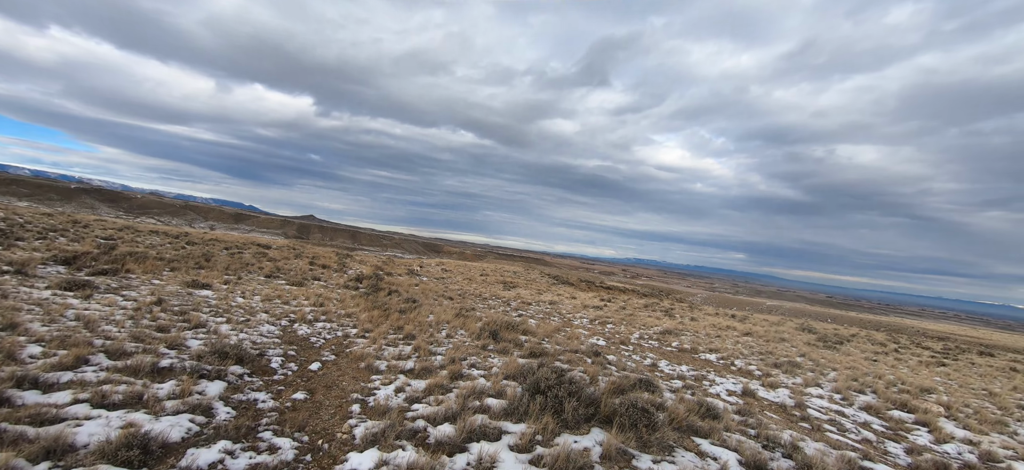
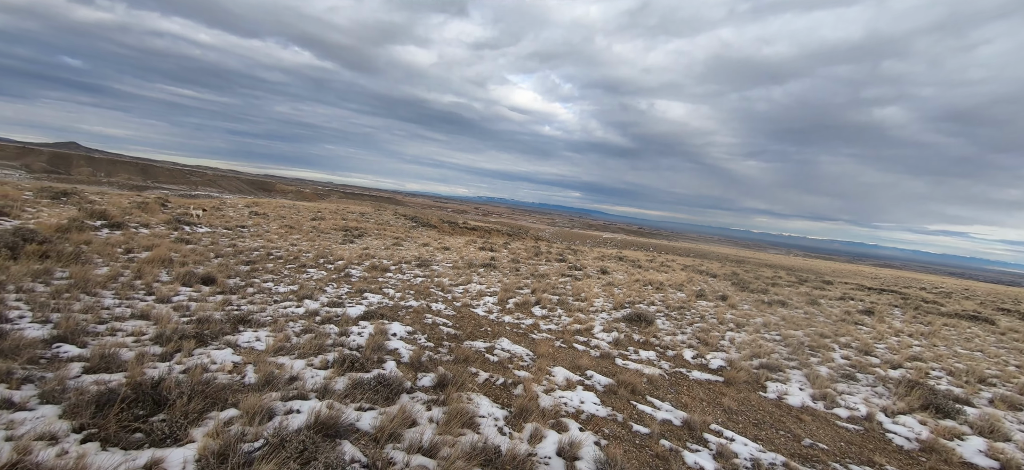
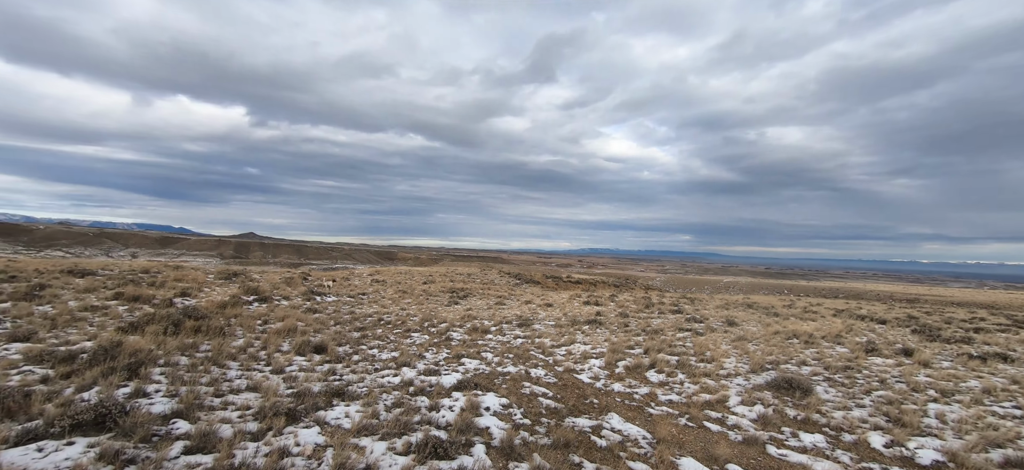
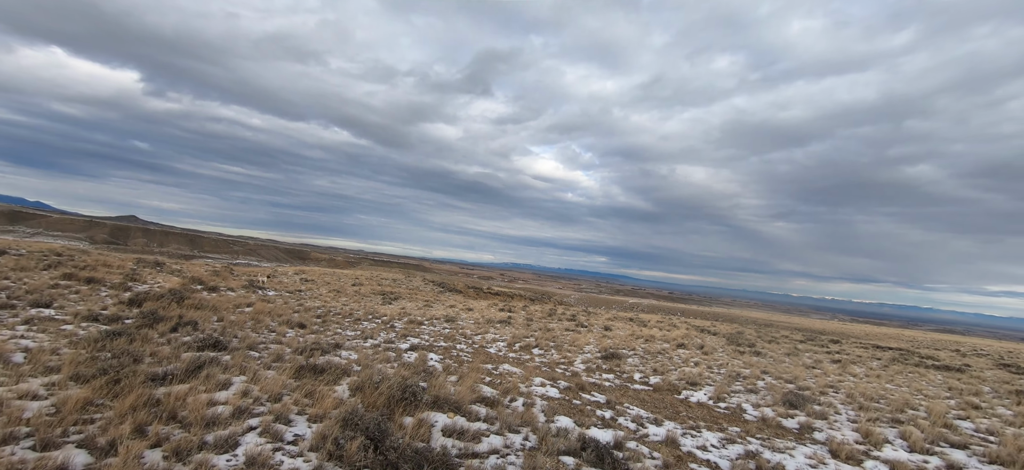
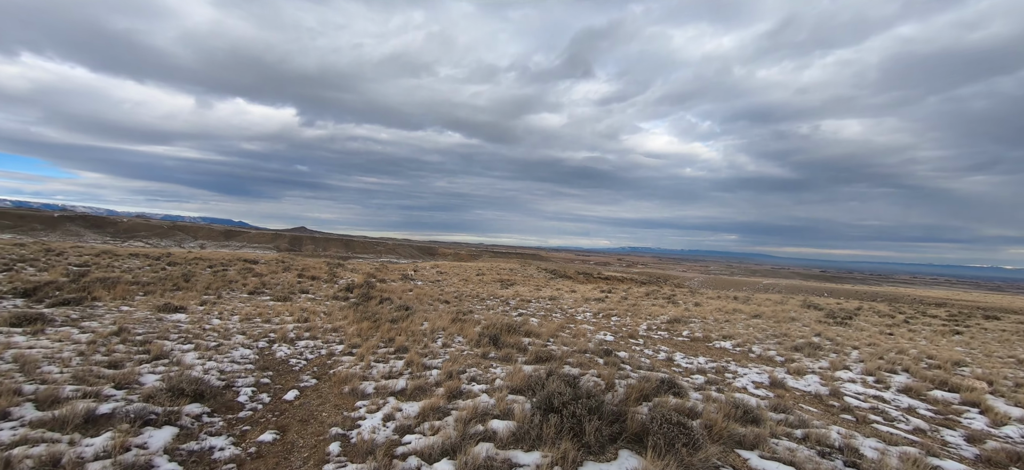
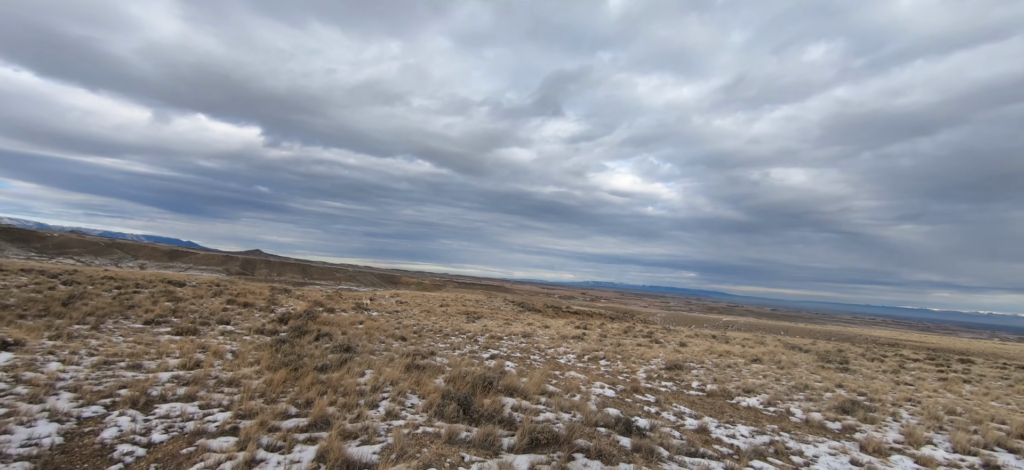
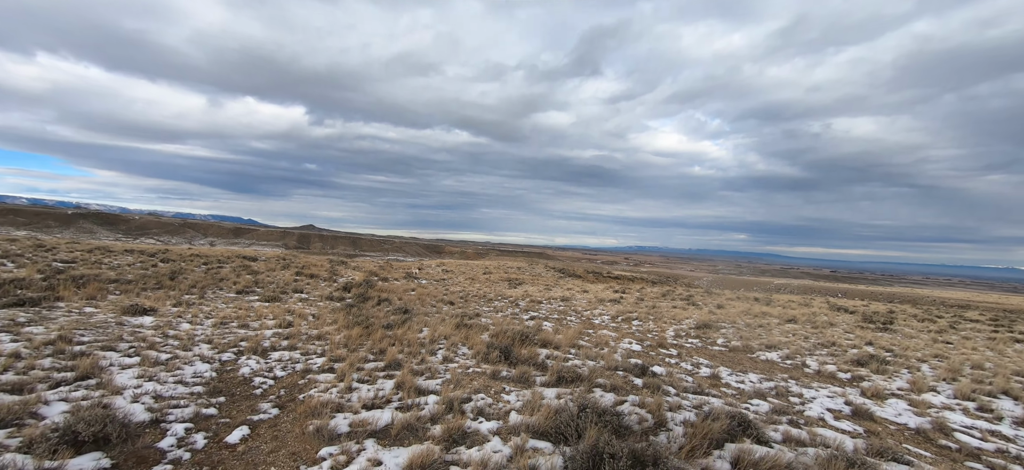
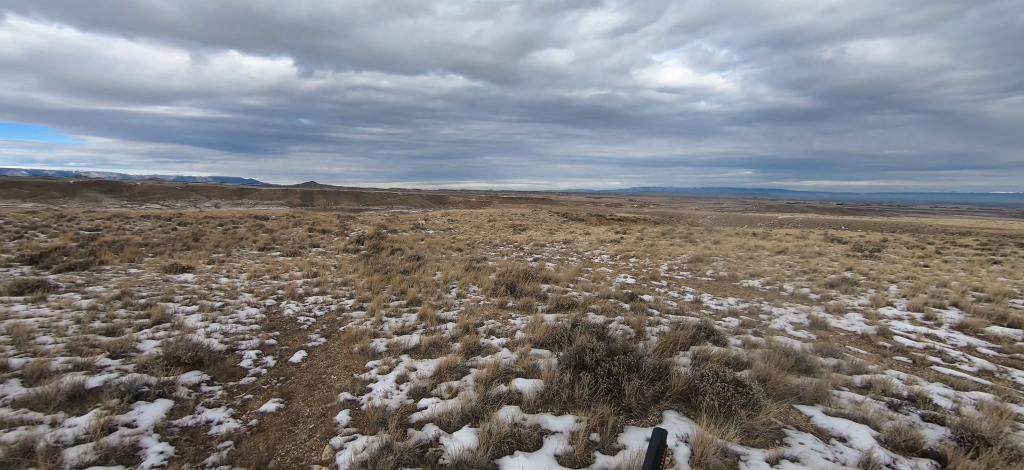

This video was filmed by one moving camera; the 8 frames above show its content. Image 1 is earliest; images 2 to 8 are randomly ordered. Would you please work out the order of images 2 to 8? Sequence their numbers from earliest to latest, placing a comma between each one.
5, 8, 7, 6, 4, 2, 3
